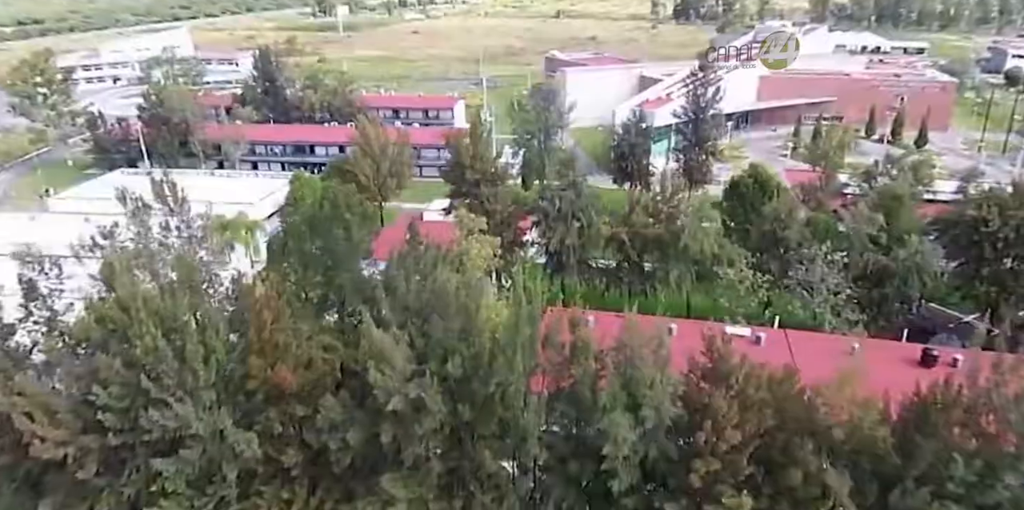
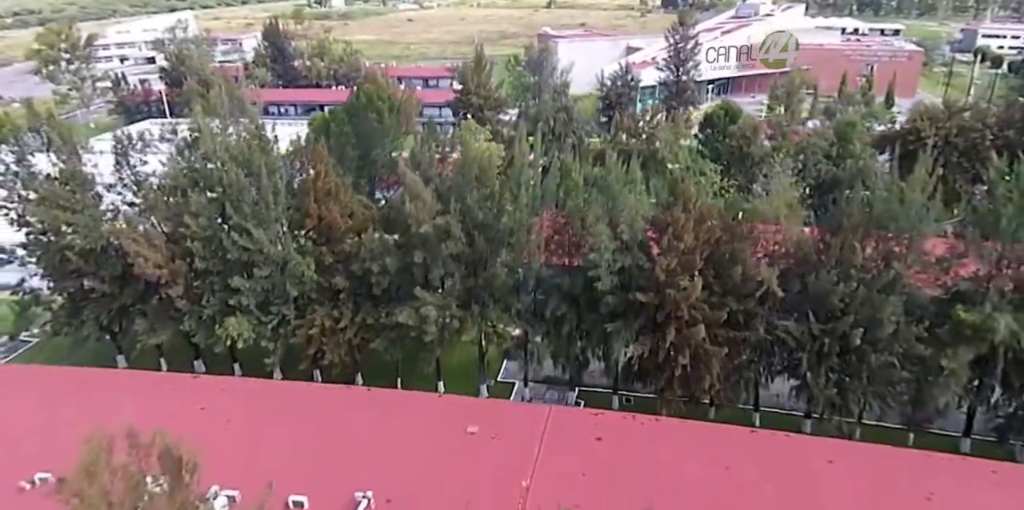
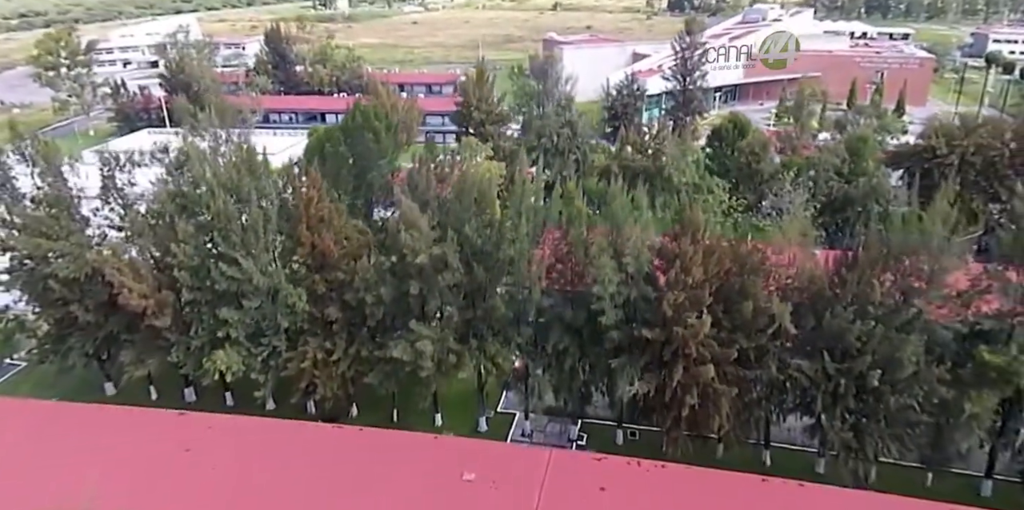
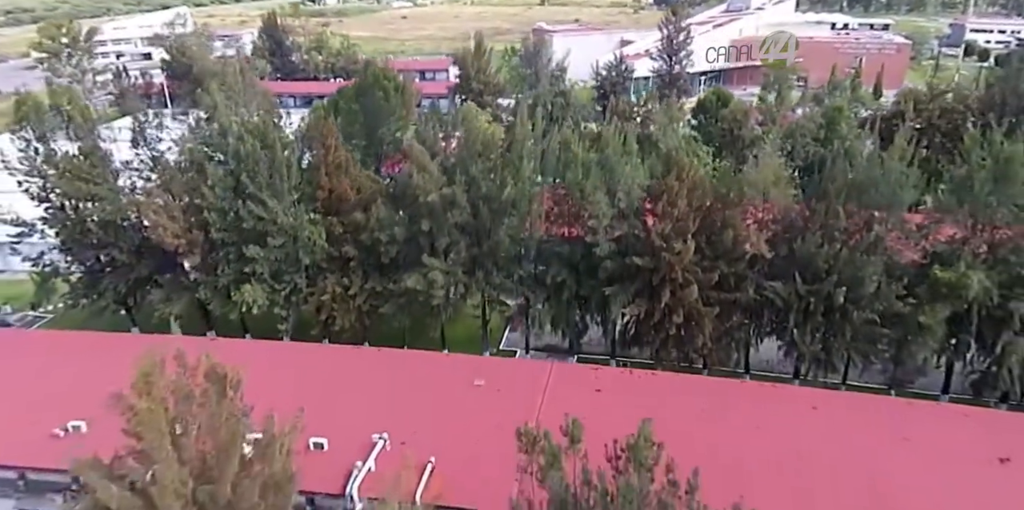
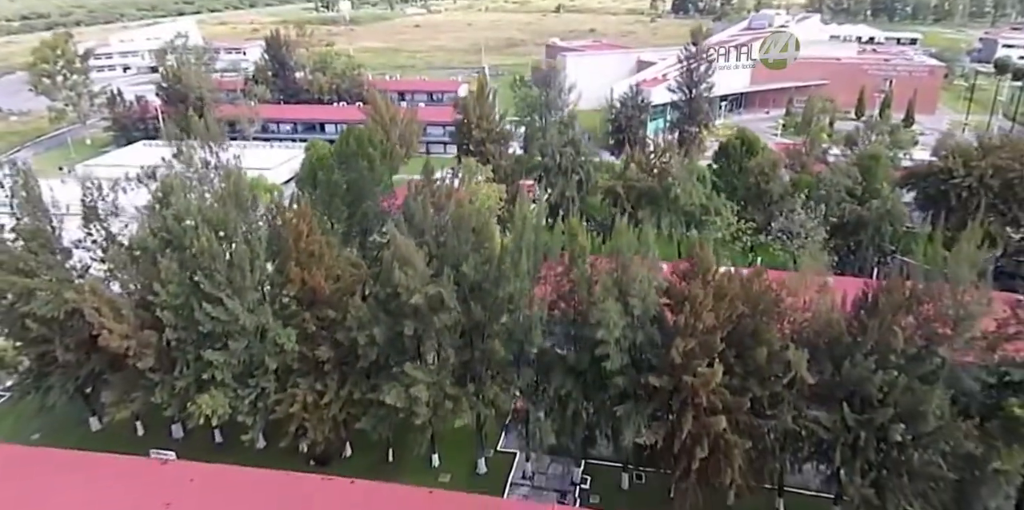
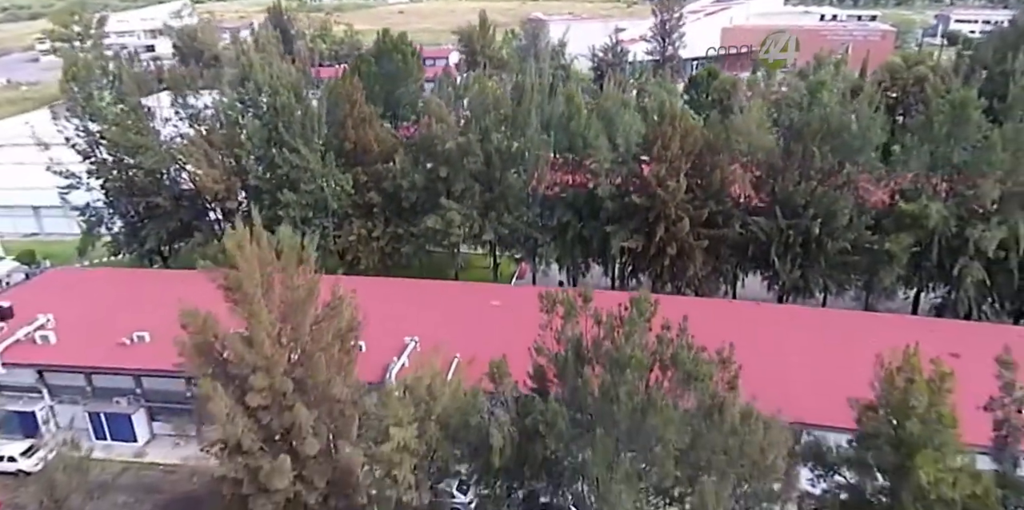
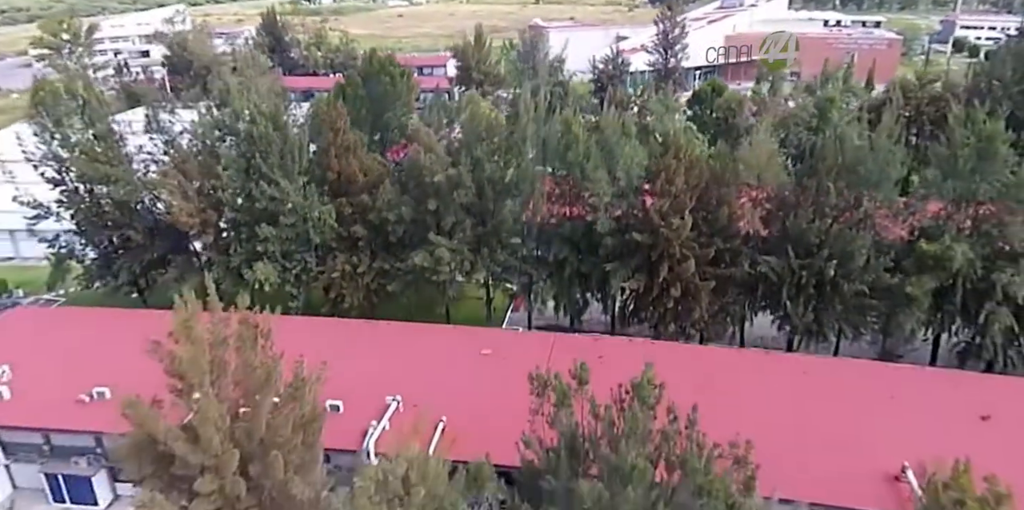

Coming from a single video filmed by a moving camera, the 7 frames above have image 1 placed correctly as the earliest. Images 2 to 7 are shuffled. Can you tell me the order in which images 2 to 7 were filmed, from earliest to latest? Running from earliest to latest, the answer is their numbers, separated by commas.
5, 3, 2, 4, 7, 6
